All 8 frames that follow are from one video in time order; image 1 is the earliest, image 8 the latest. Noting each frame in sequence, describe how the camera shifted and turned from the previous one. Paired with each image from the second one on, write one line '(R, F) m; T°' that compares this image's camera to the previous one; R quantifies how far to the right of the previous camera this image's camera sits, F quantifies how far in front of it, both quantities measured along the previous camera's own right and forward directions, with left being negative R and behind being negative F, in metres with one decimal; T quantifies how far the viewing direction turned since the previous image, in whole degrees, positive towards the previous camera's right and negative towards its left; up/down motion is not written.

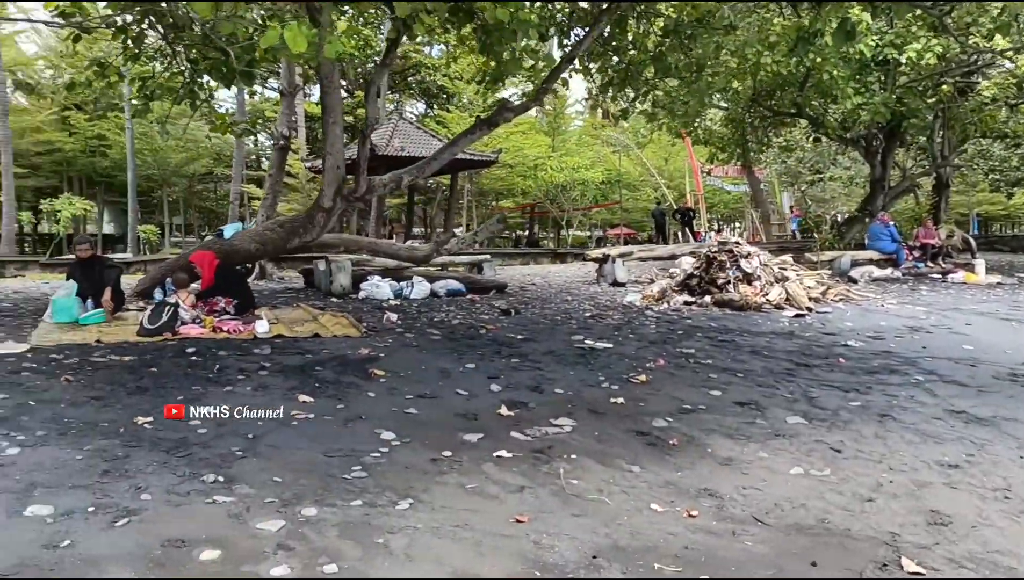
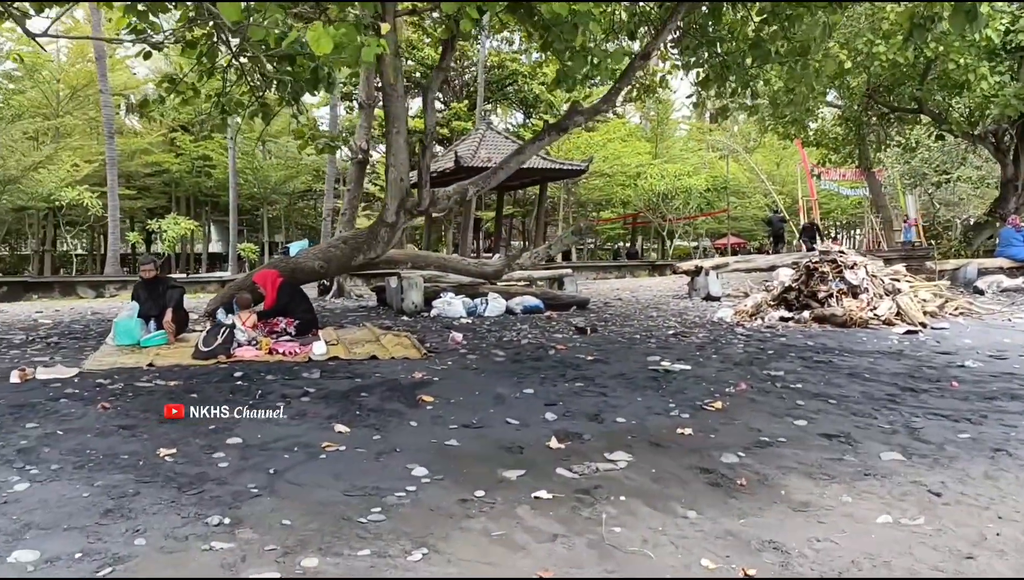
(+0.3, +0.5) m; -7°
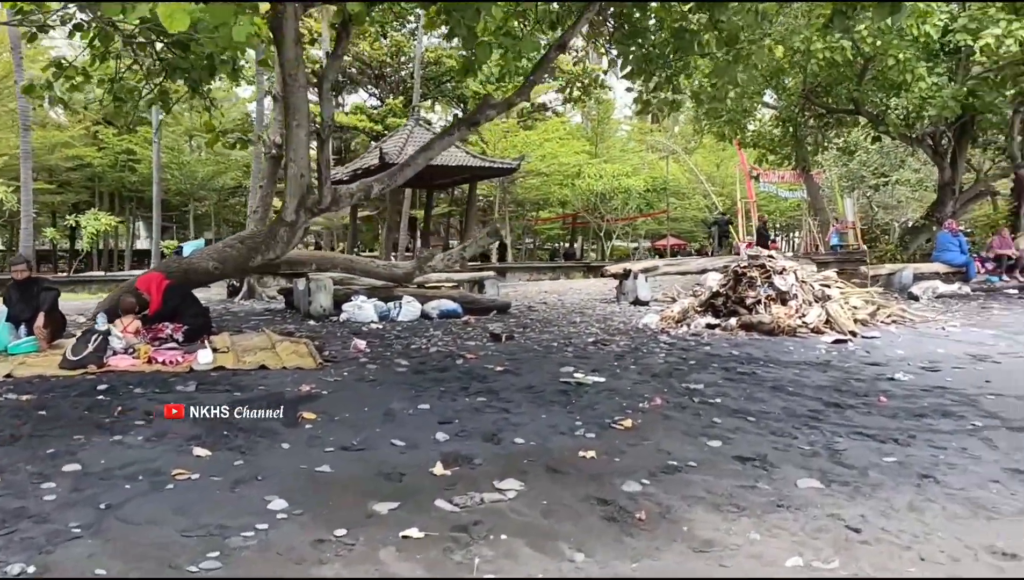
(+0.3, +0.5) m; +3°
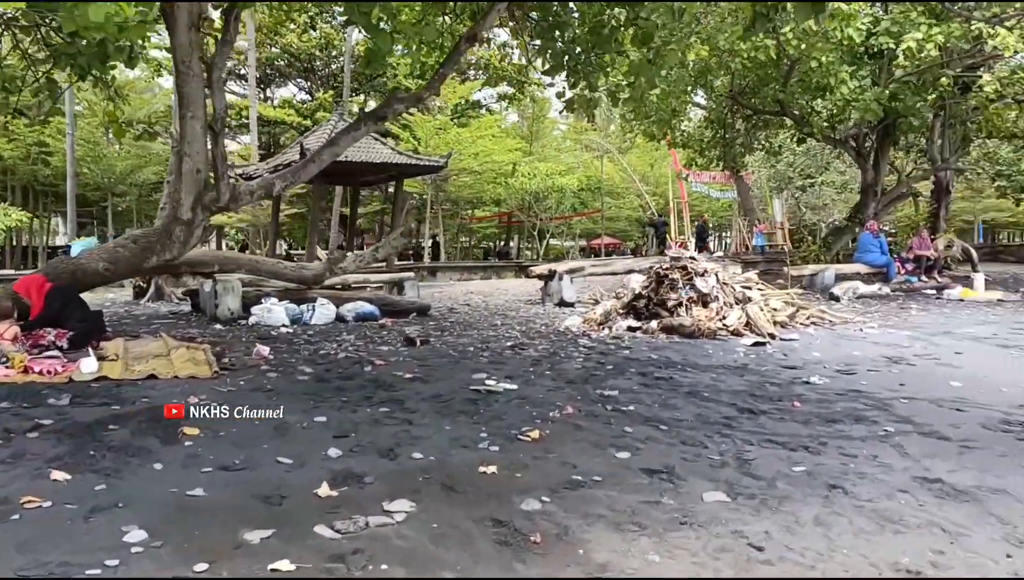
(+0.2, +0.2) m; +4°
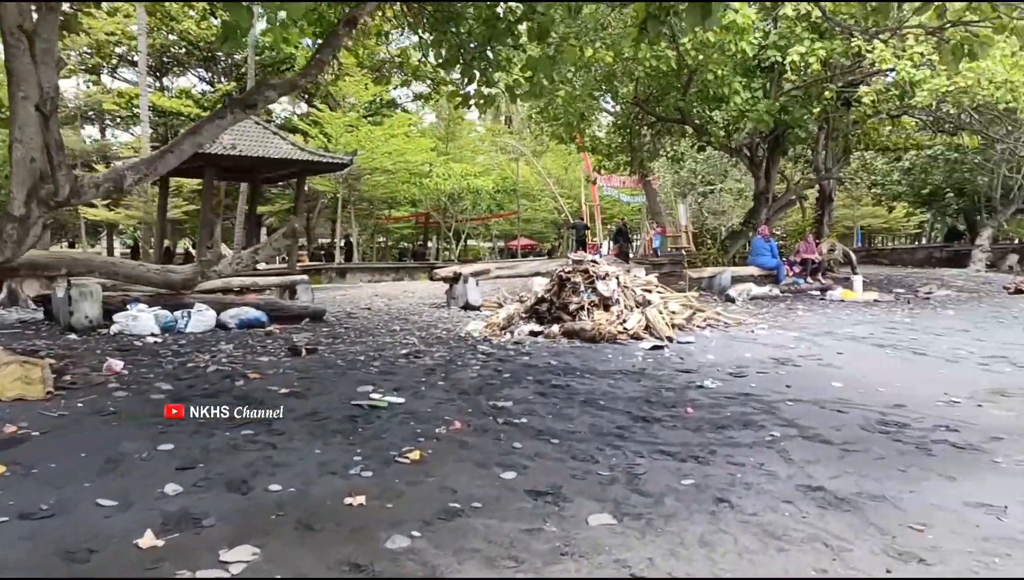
(+0.2, +0.4) m; +5°
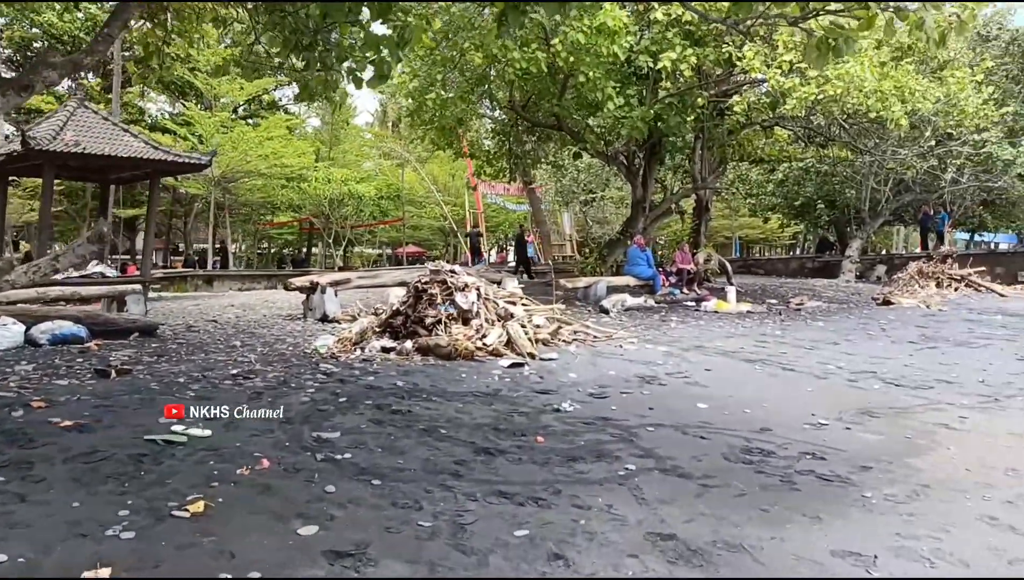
(+0.4, +0.6) m; +7°
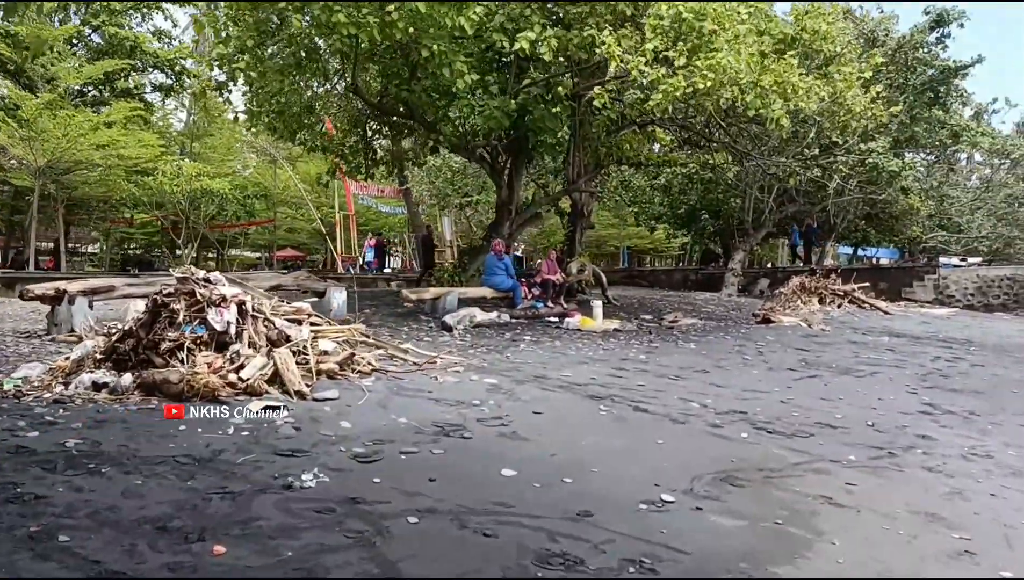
(+0.8, +1.7) m; +7°
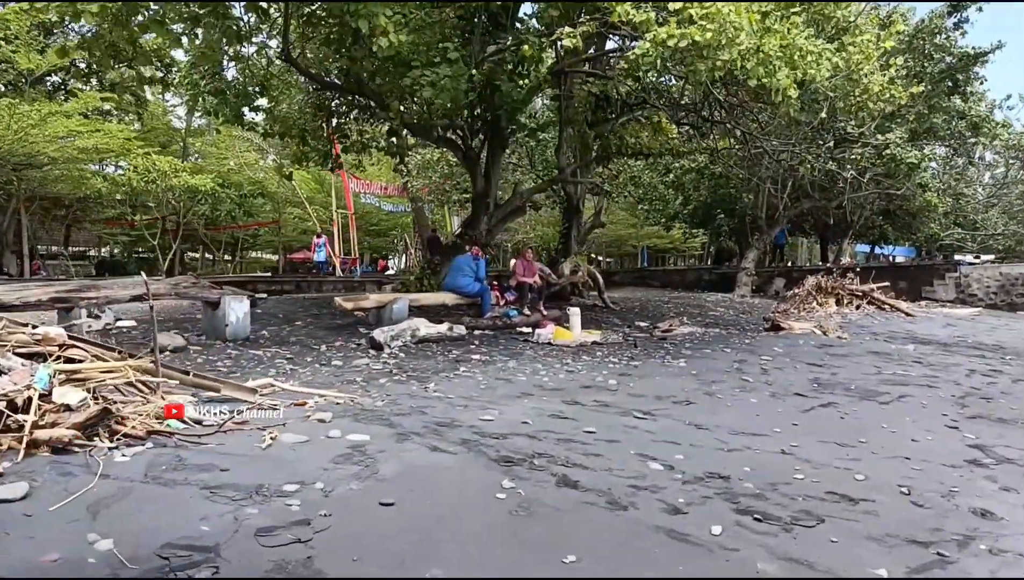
(+0.9, +2.4) m; -2°
